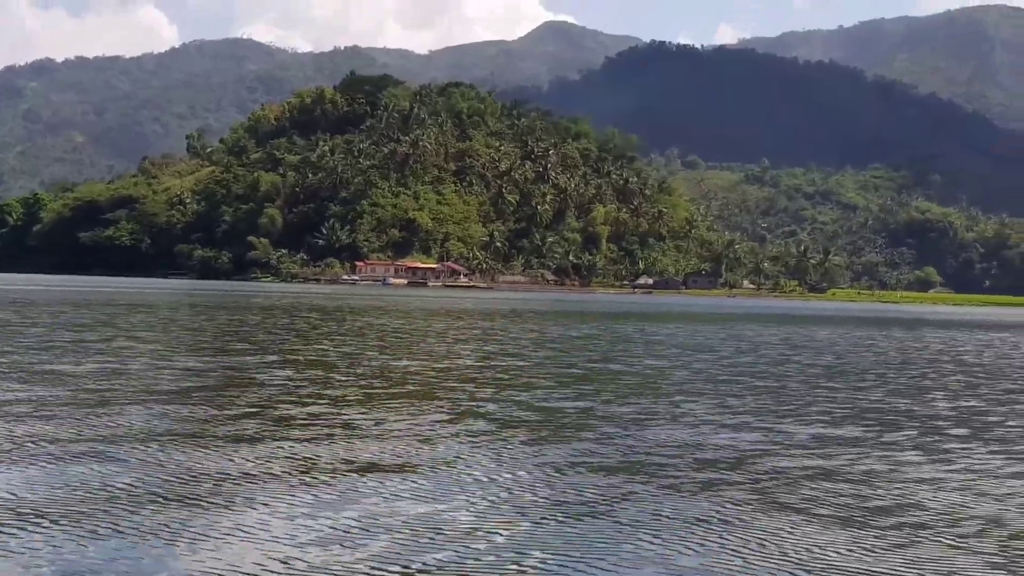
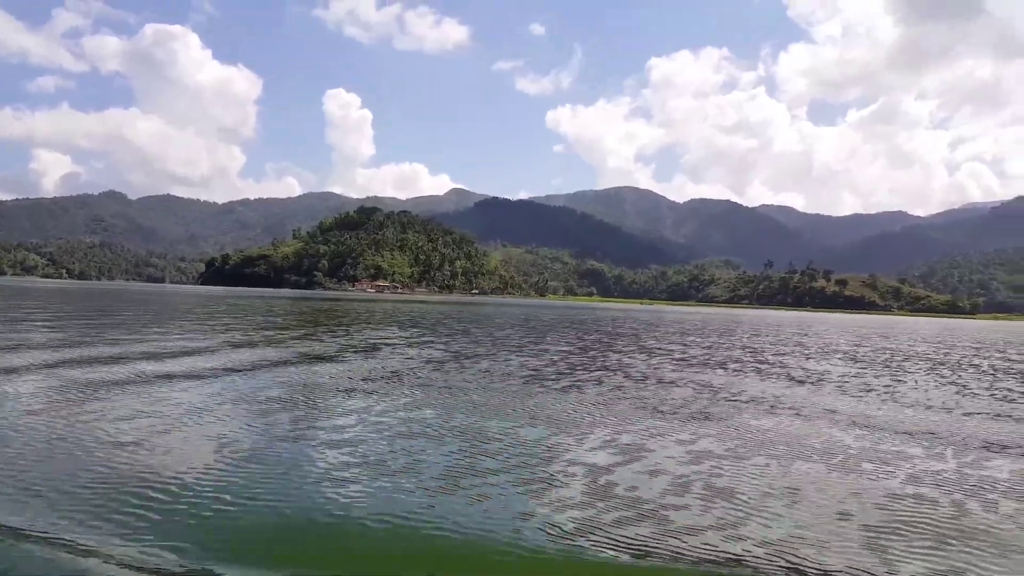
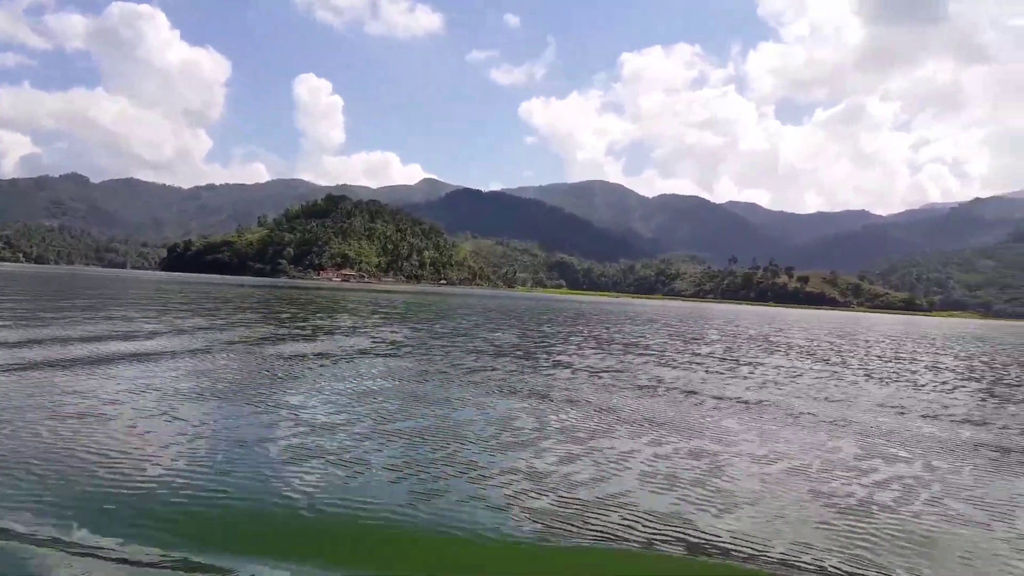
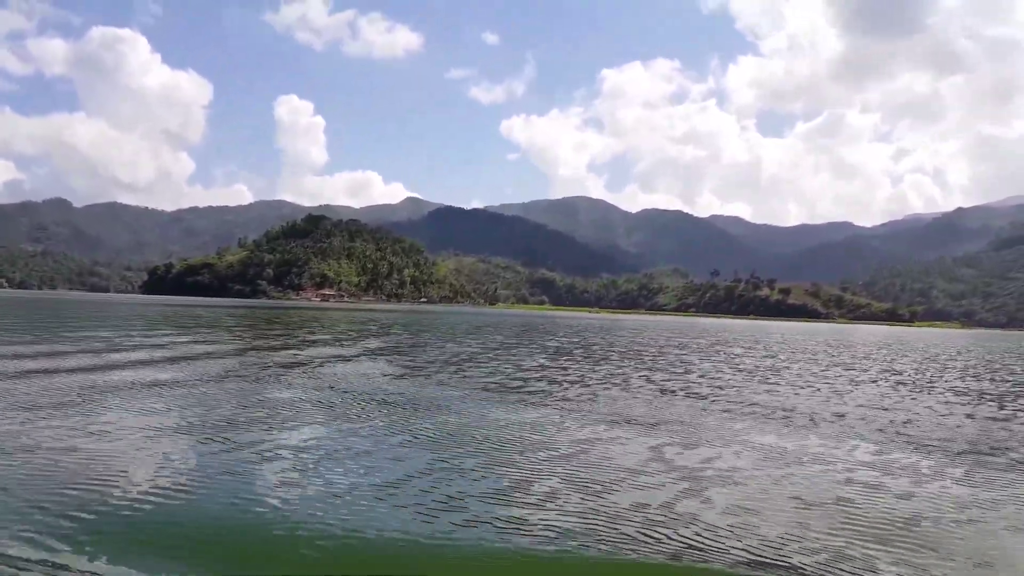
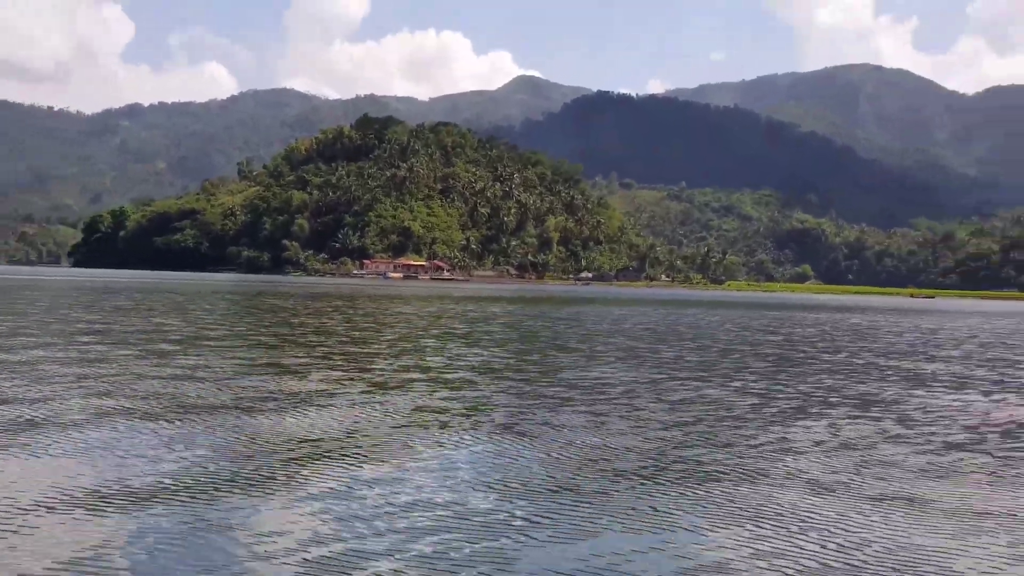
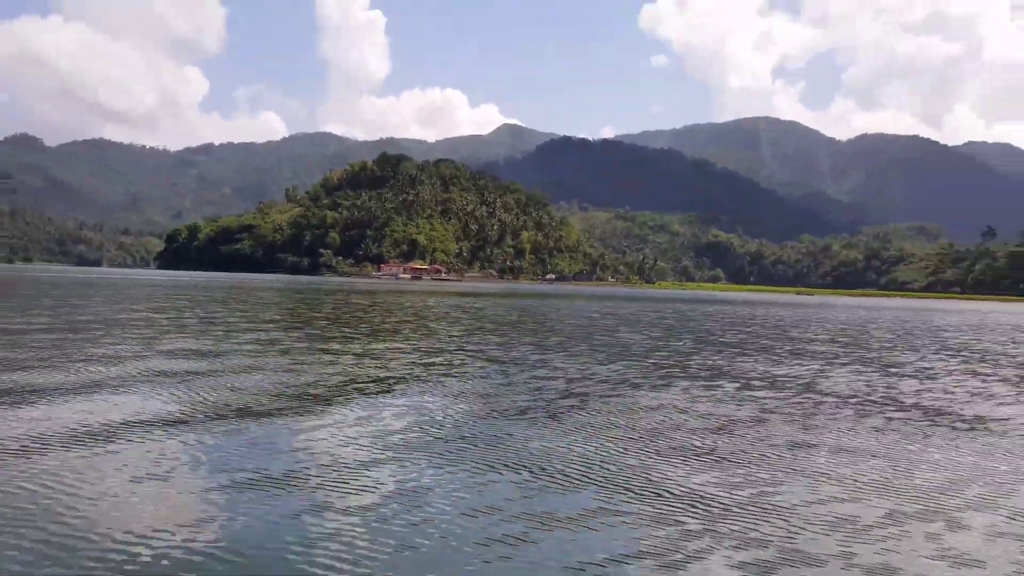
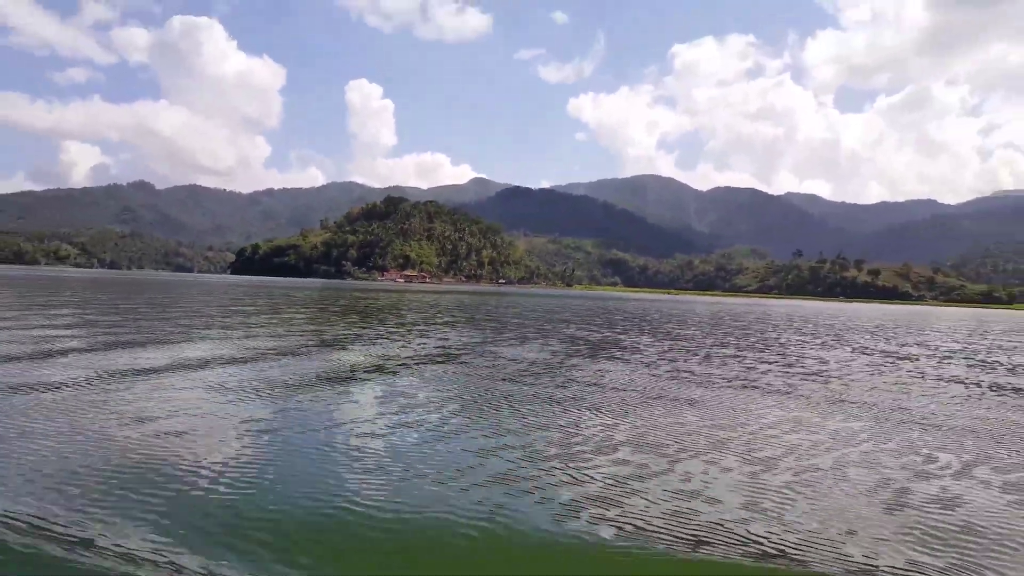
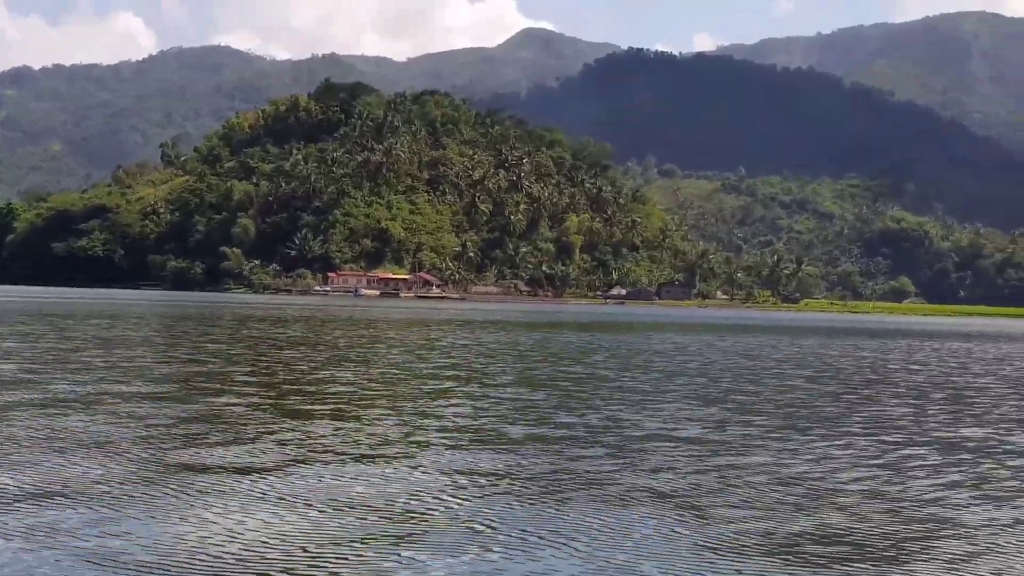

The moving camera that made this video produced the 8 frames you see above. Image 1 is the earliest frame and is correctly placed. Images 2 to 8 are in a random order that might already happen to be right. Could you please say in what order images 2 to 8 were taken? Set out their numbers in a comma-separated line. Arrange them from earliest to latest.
8, 5, 6, 7, 2, 3, 4
